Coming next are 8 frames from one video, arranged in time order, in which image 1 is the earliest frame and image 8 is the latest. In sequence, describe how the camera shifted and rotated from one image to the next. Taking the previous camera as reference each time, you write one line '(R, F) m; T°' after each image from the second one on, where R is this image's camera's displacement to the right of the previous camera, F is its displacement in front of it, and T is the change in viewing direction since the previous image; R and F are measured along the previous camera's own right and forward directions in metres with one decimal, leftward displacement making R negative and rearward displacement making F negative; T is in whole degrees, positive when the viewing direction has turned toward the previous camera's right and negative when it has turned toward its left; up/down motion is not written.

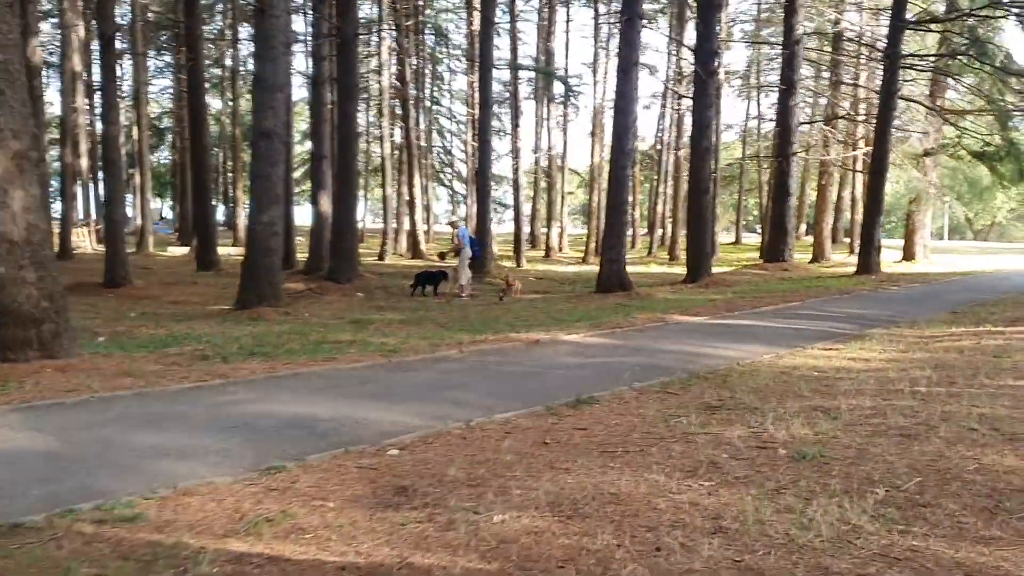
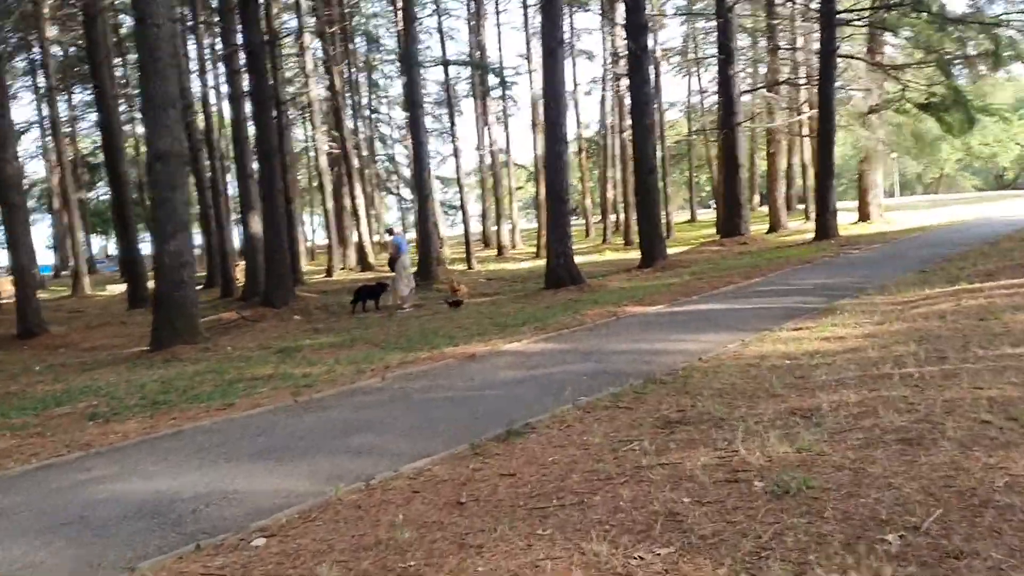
(+0.4, +1.2) m; +2°
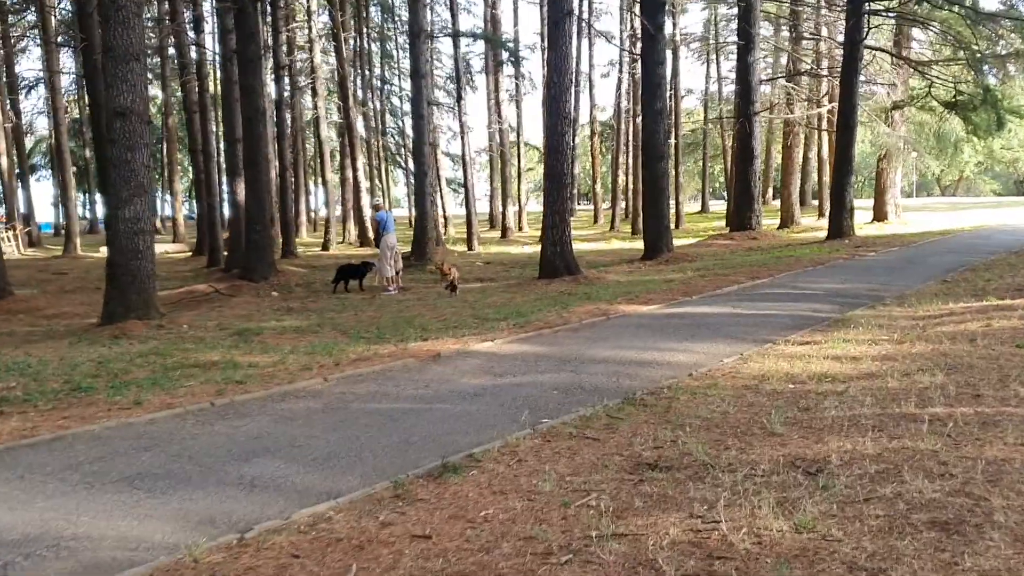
(+0.3, +1.1) m; 0°
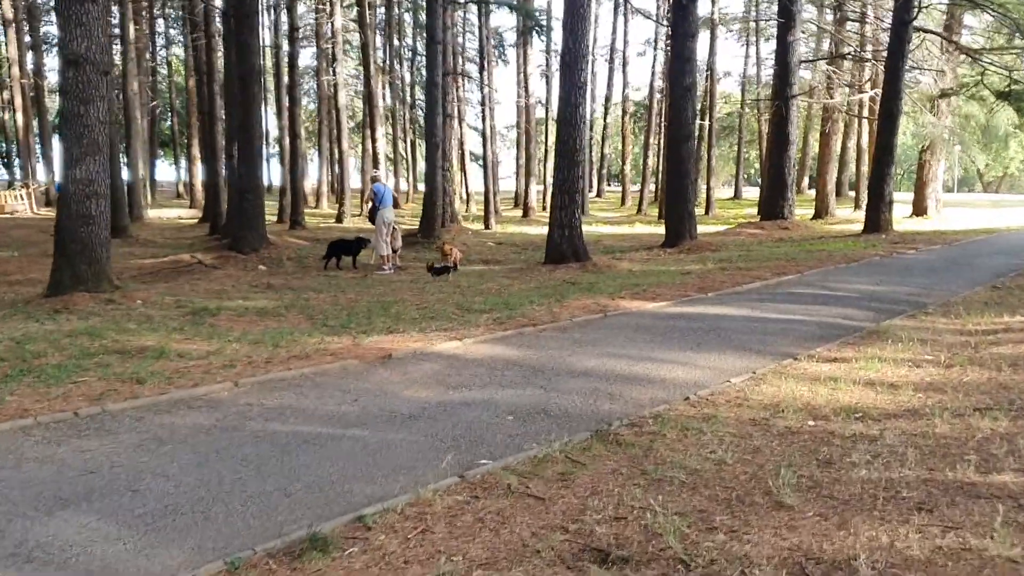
(+0.4, +1.4) m; -2°
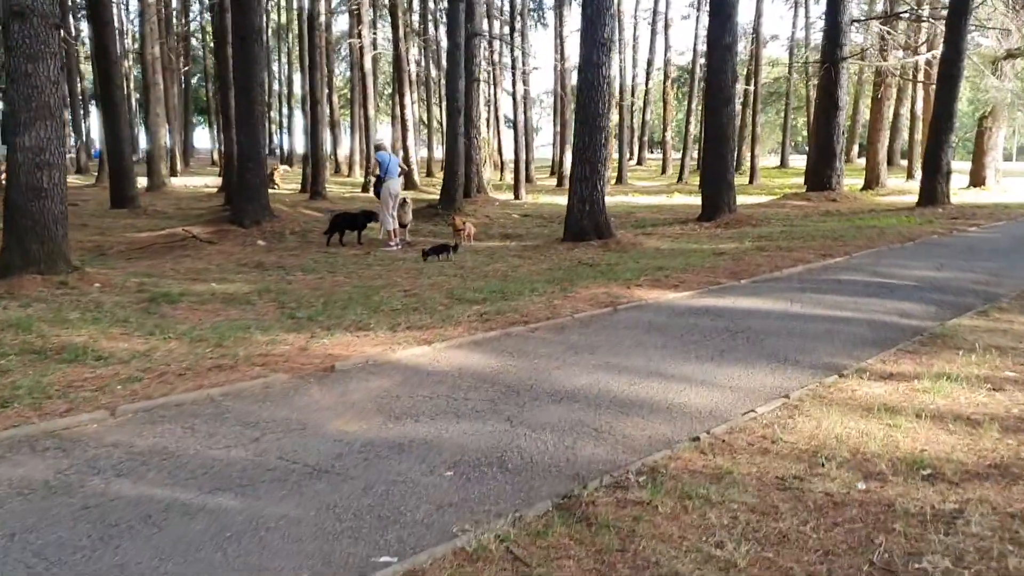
(+0.4, +1.4) m; -3°
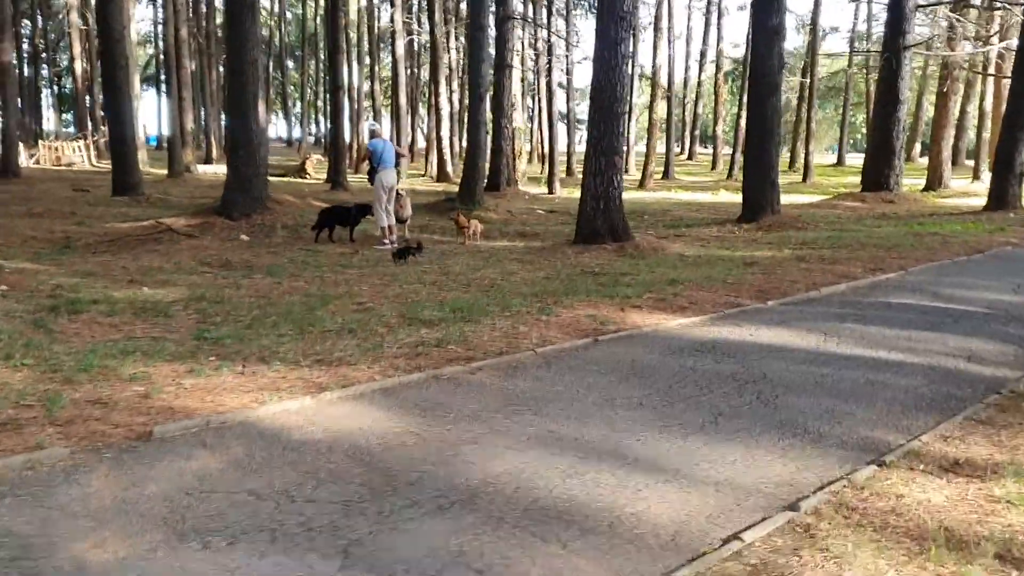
(+0.6, +1.7) m; -3°
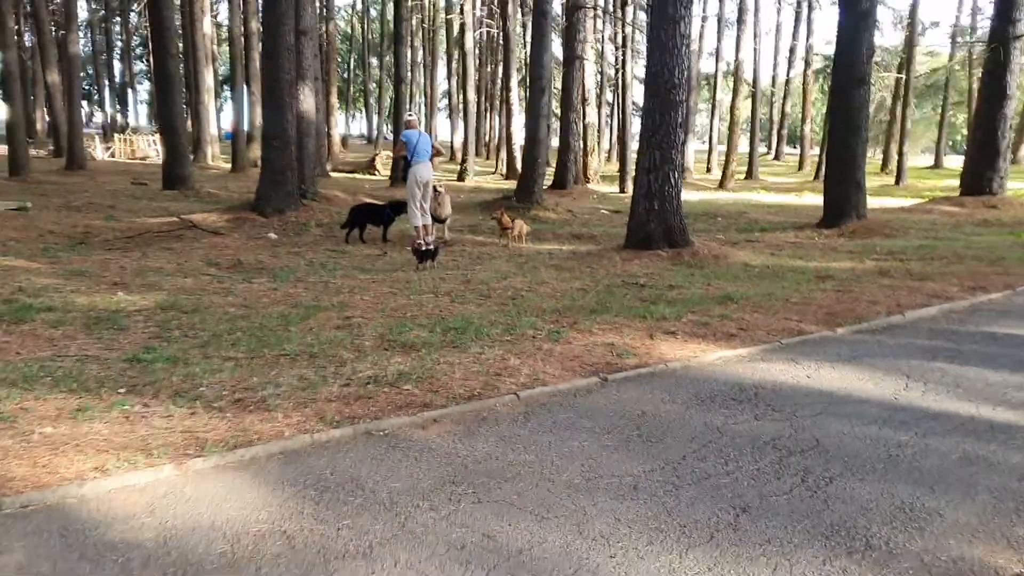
(+0.5, +1.3) m; -5°
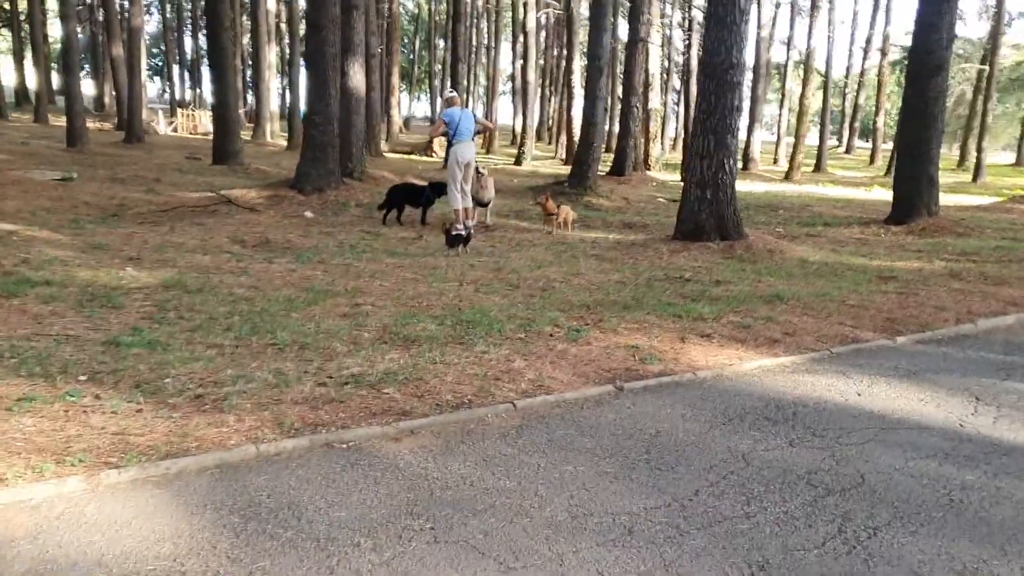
(+0.2, +0.6) m; -4°
